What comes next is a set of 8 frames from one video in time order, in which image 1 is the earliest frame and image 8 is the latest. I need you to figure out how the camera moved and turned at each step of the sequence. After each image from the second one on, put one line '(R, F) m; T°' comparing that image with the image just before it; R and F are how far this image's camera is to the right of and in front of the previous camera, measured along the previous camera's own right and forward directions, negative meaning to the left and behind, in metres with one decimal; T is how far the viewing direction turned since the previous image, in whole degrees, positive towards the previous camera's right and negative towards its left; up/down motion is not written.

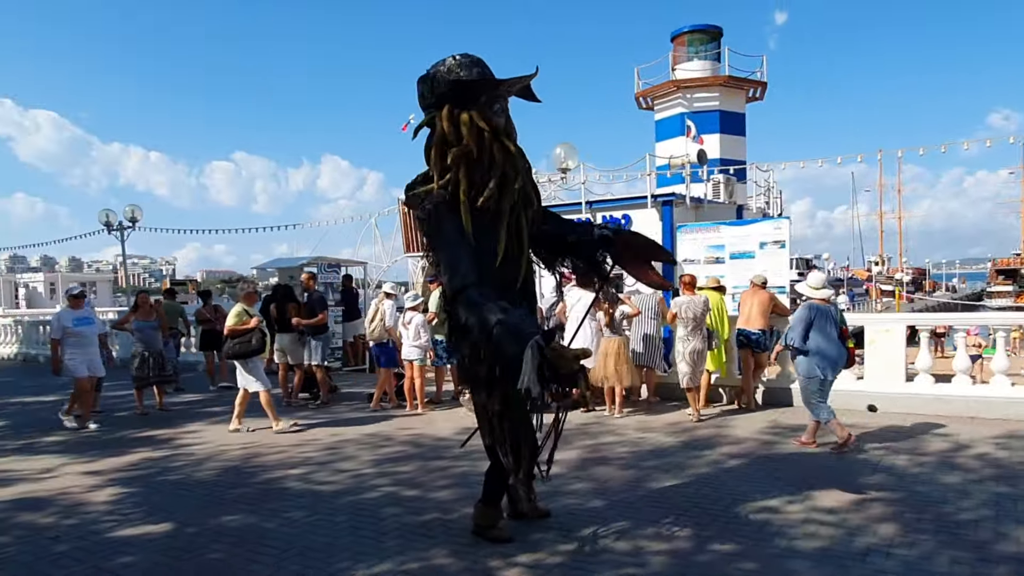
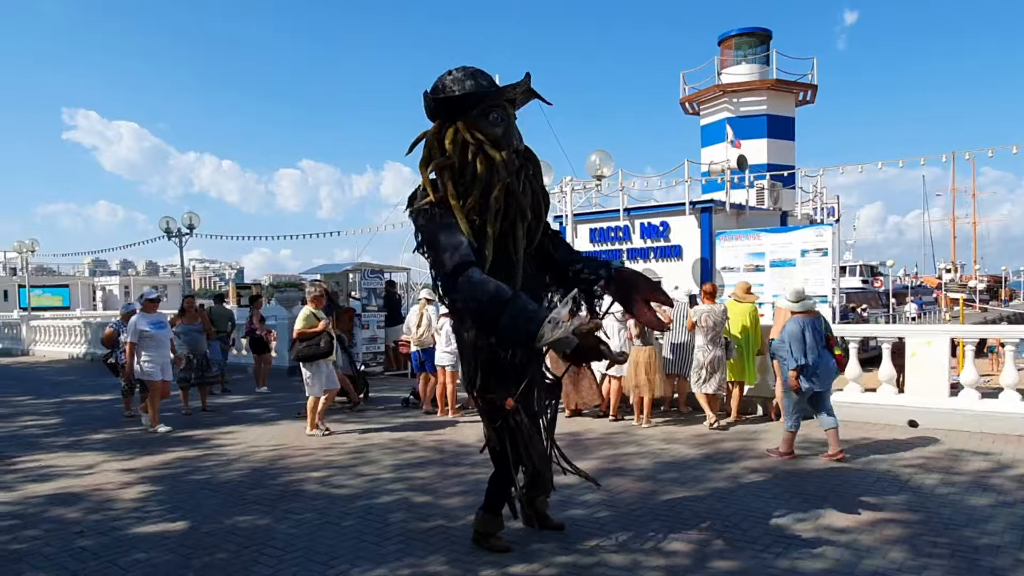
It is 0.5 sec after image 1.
(+0.3, 0.0) m; -5°
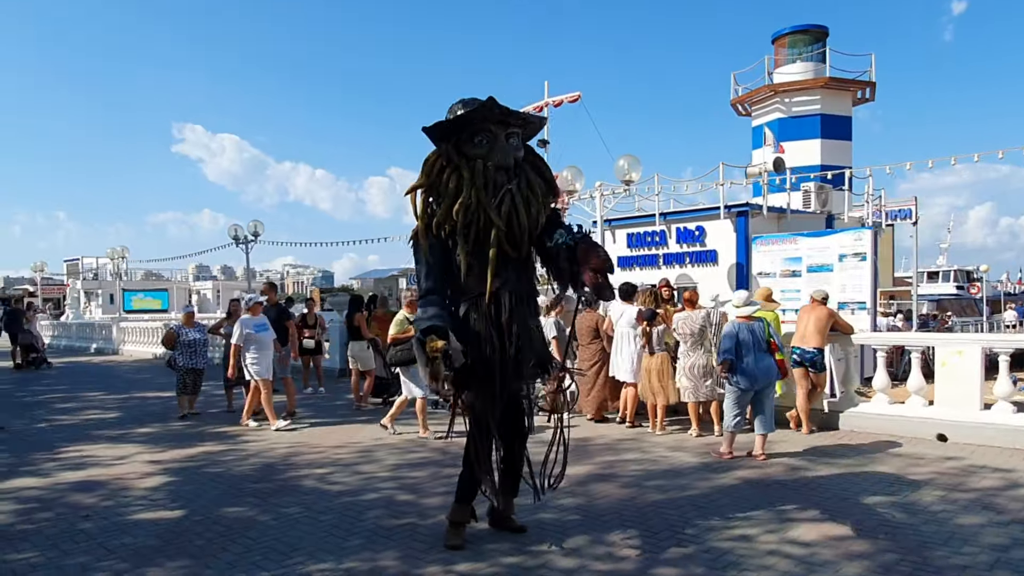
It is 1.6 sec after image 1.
(+0.8, -0.1) m; -7°
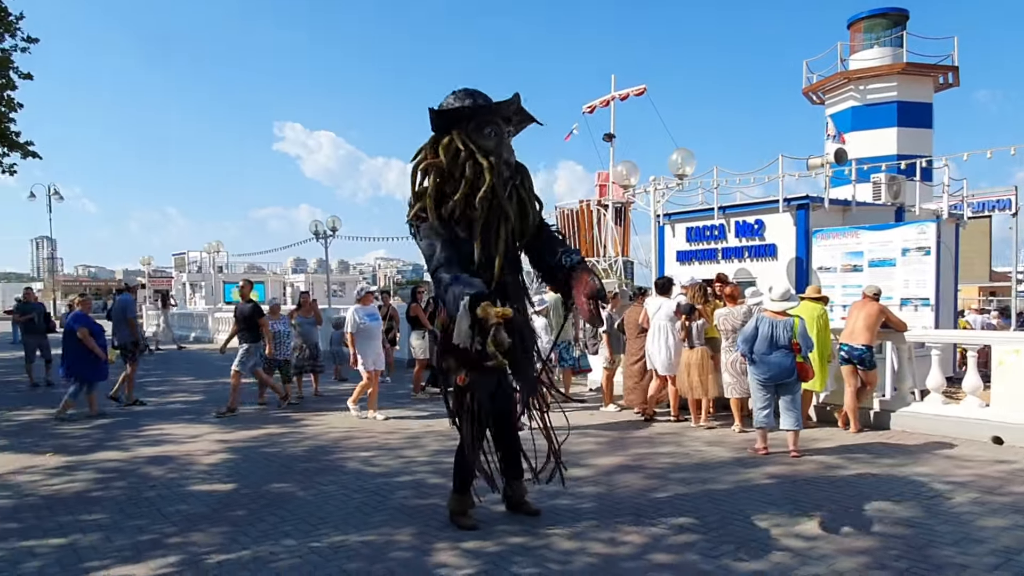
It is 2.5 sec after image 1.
(+0.5, -0.2) m; -7°
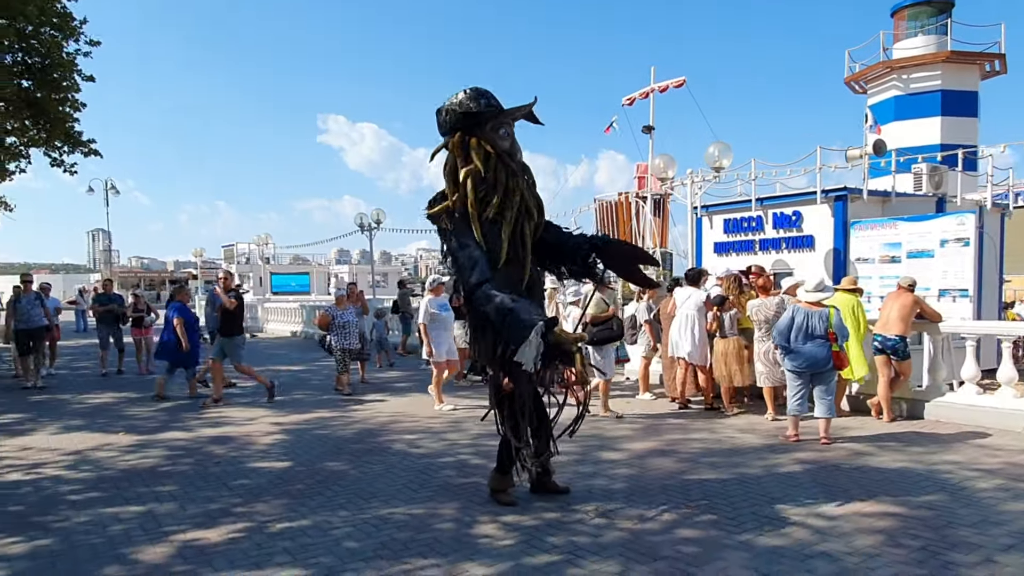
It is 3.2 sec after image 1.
(0.0, -0.3) m; -3°
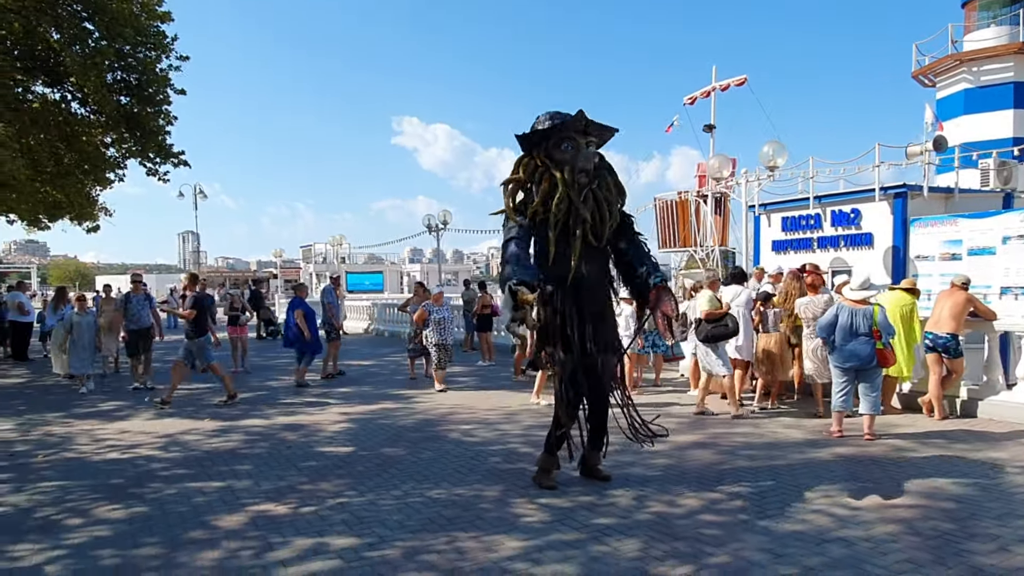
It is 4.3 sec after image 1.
(+0.2, -0.4) m; -6°
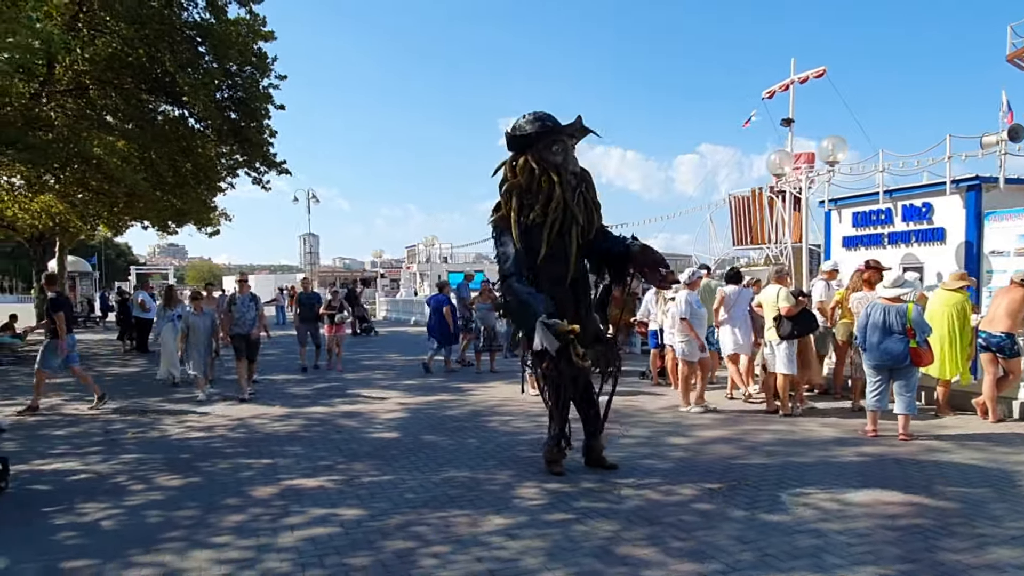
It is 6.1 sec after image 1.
(+0.7, -0.3) m; -8°
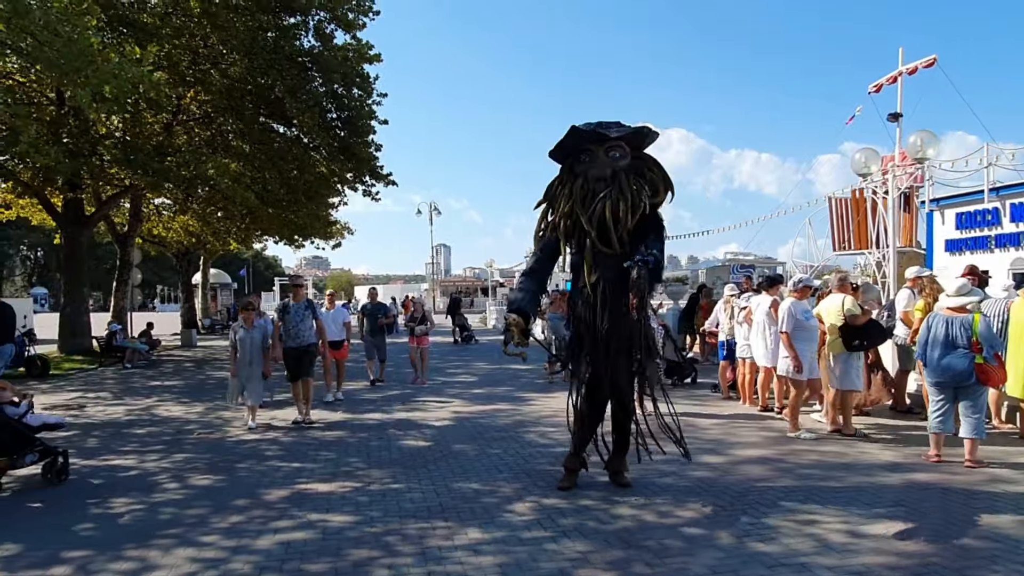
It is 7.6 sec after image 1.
(+0.9, +0.1) m; -10°
